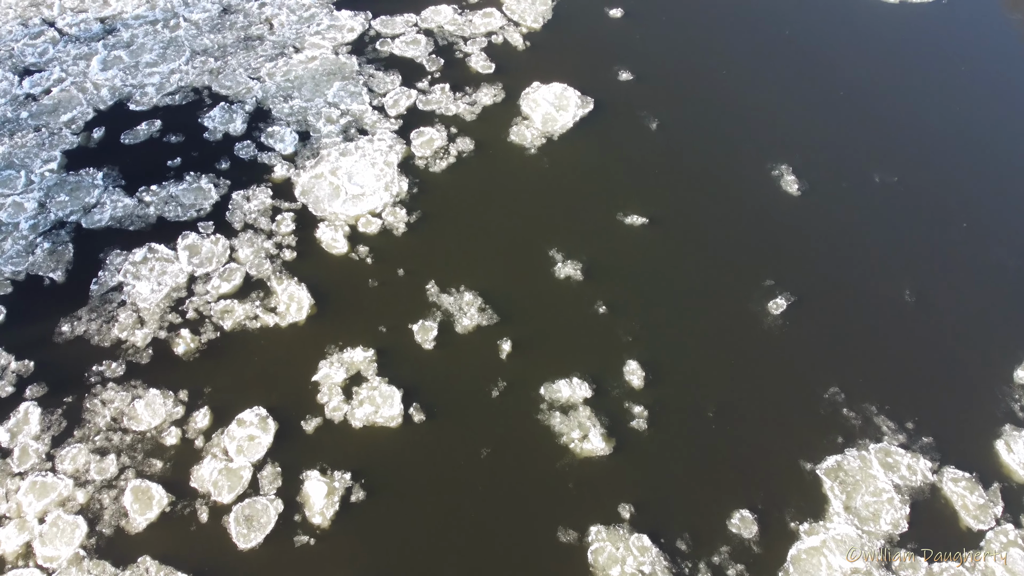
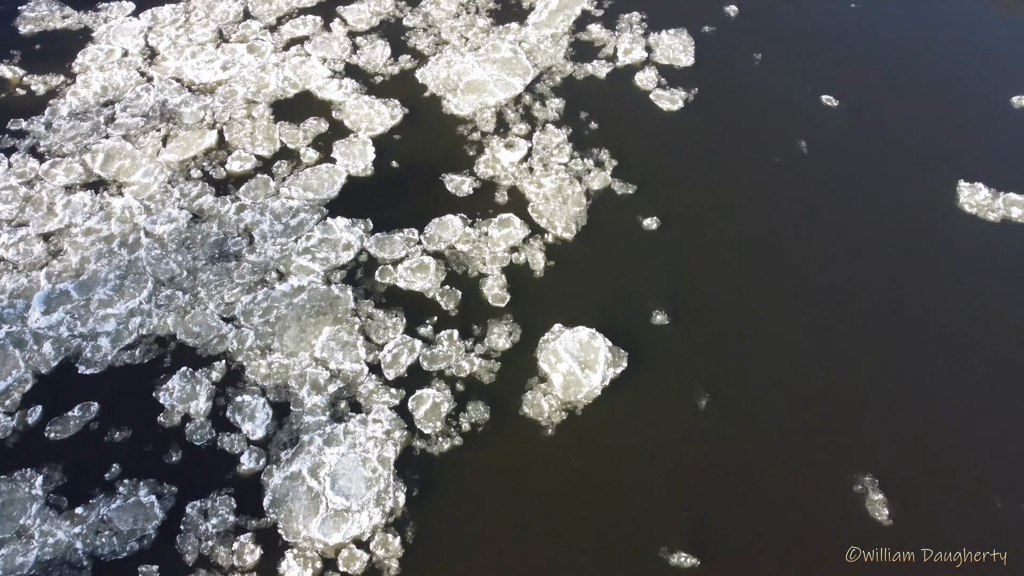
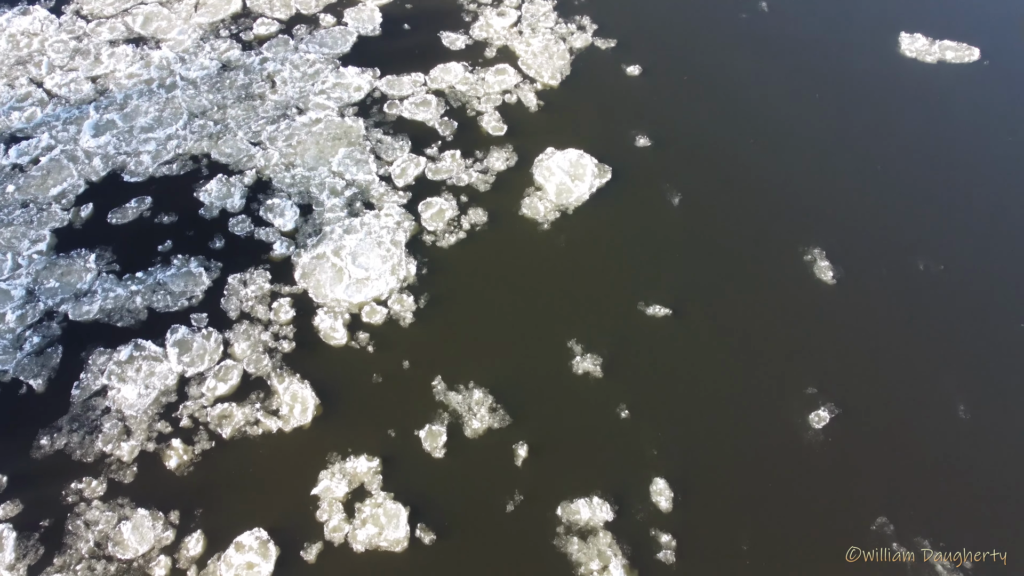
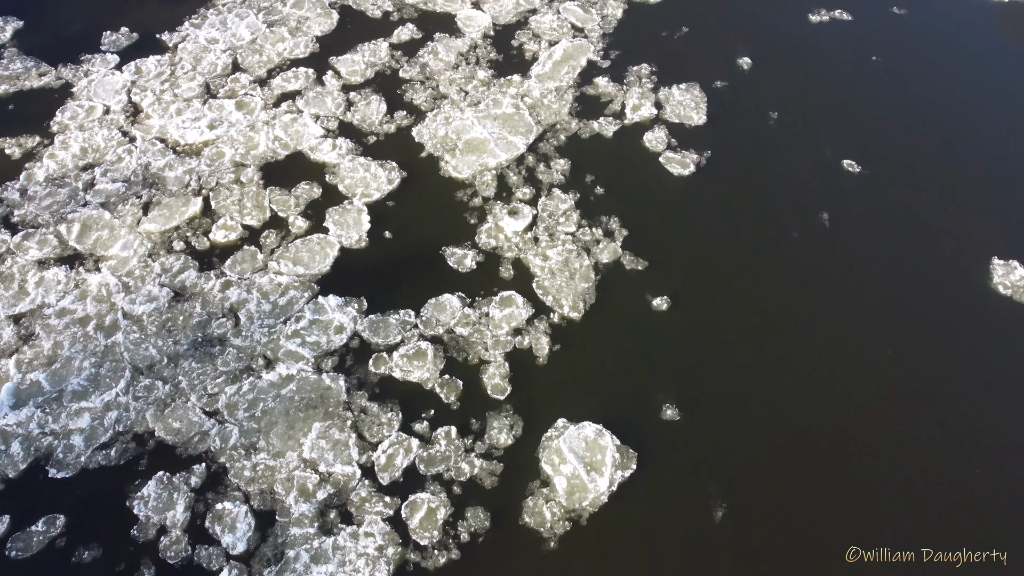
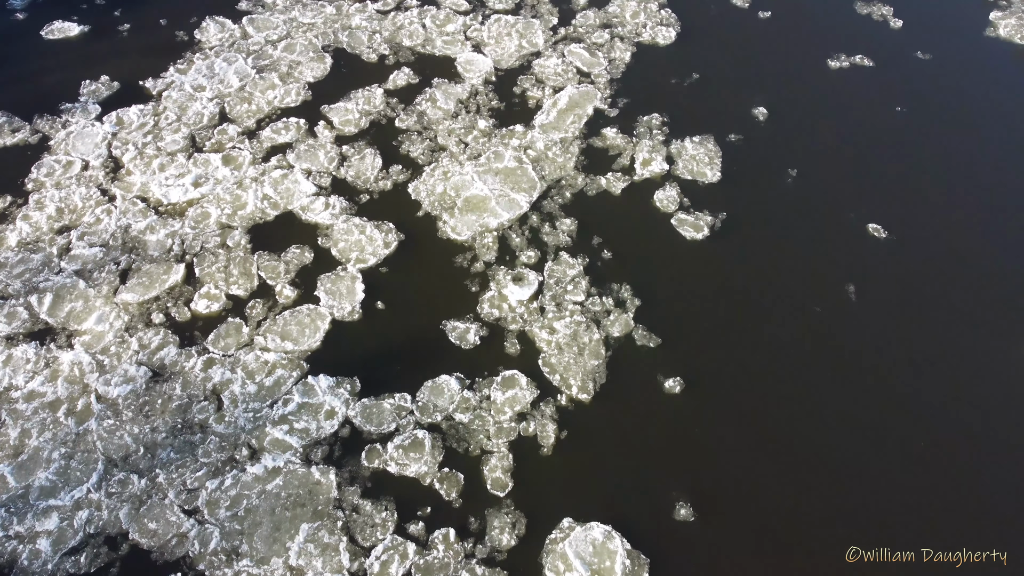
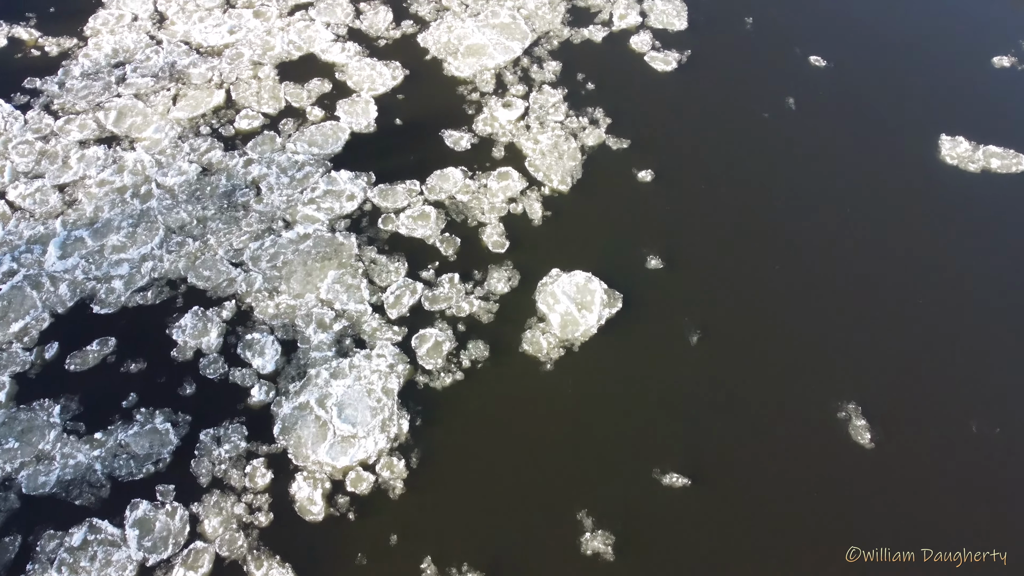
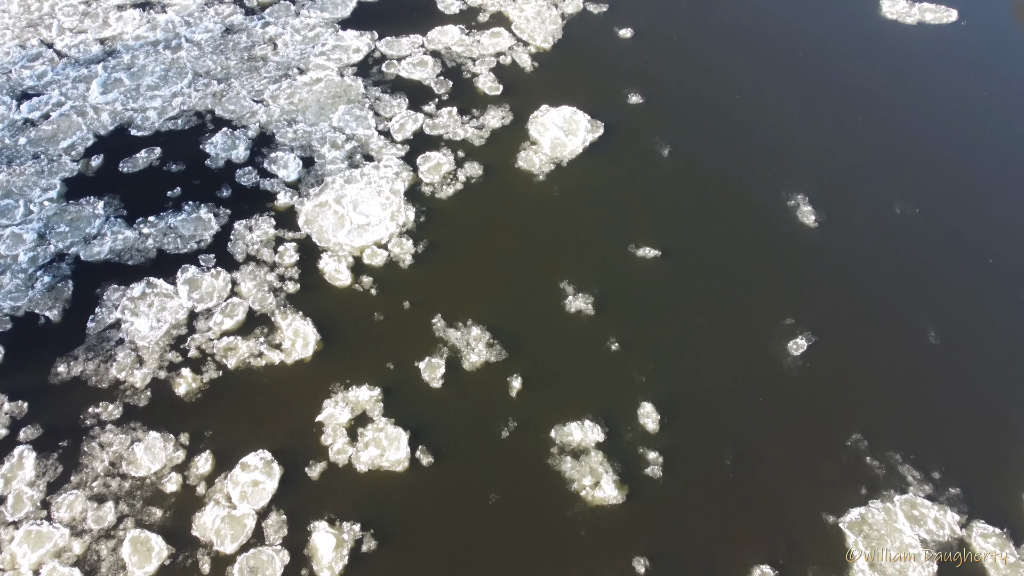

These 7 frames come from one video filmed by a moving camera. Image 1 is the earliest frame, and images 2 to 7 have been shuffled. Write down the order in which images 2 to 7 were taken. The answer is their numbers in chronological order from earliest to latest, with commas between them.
7, 3, 6, 2, 4, 5
